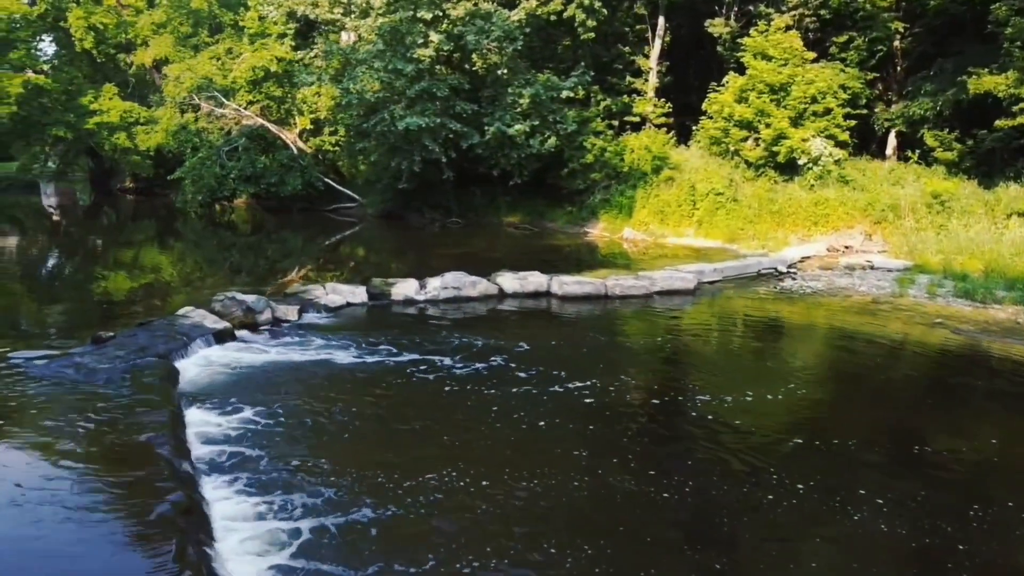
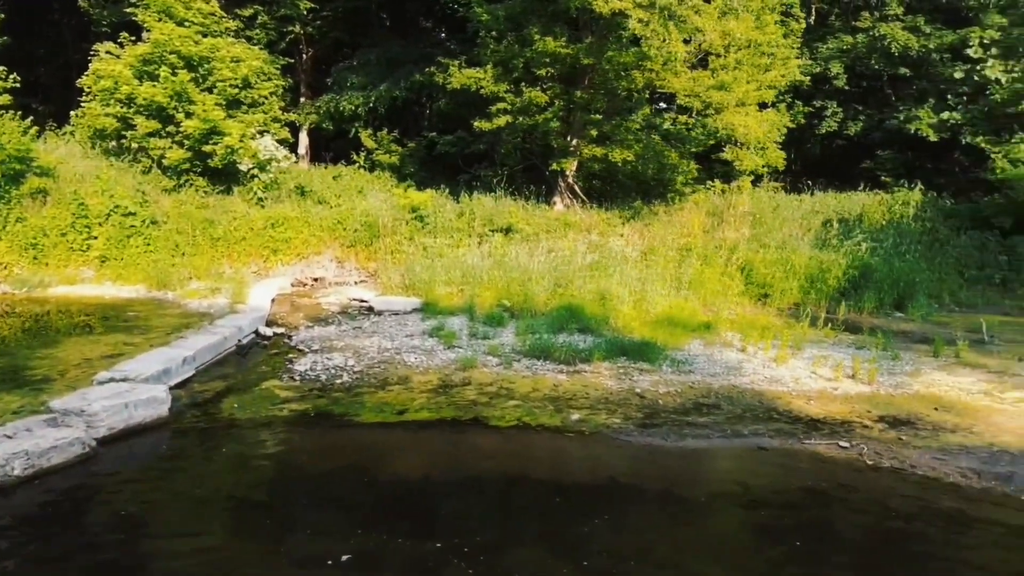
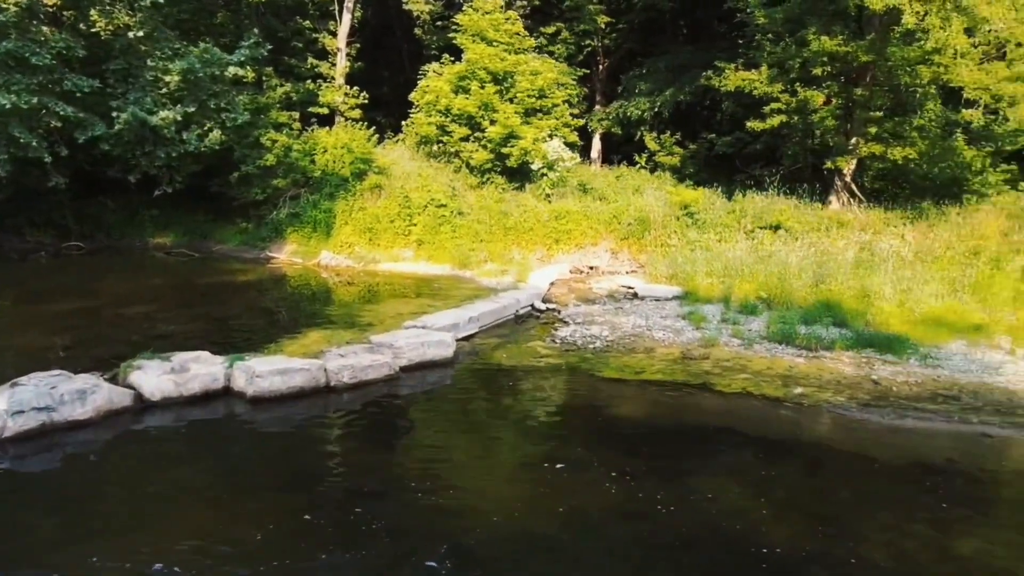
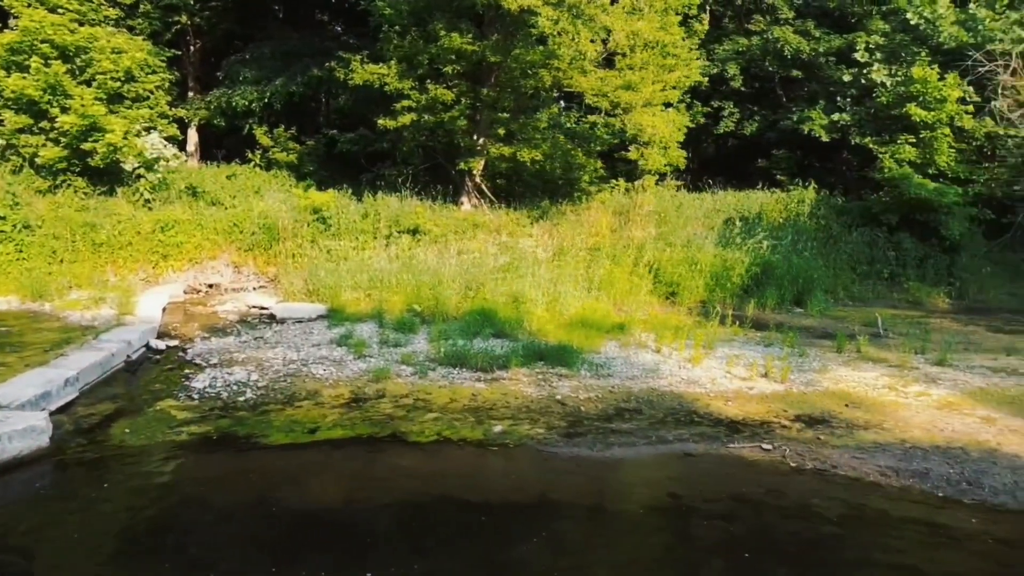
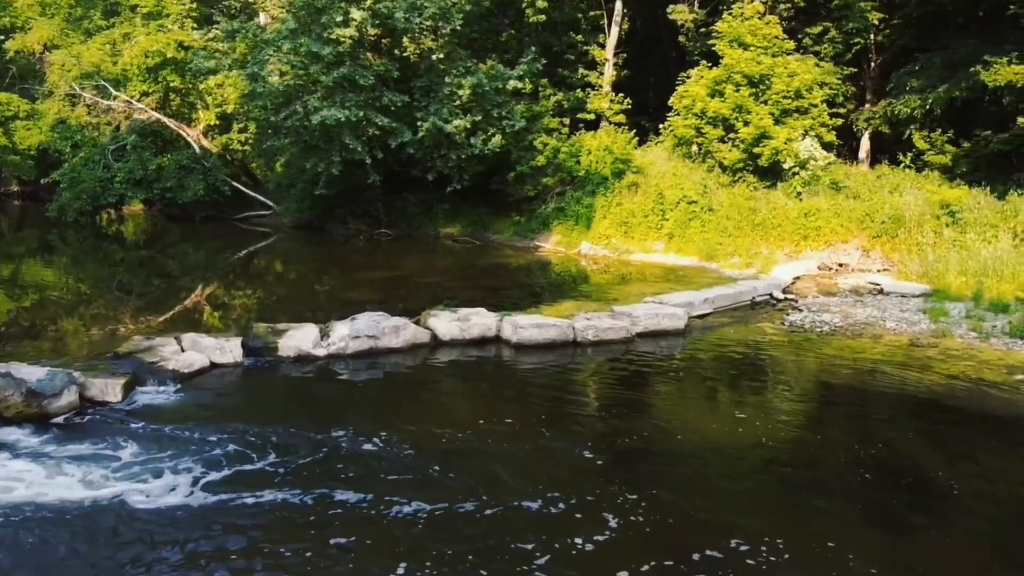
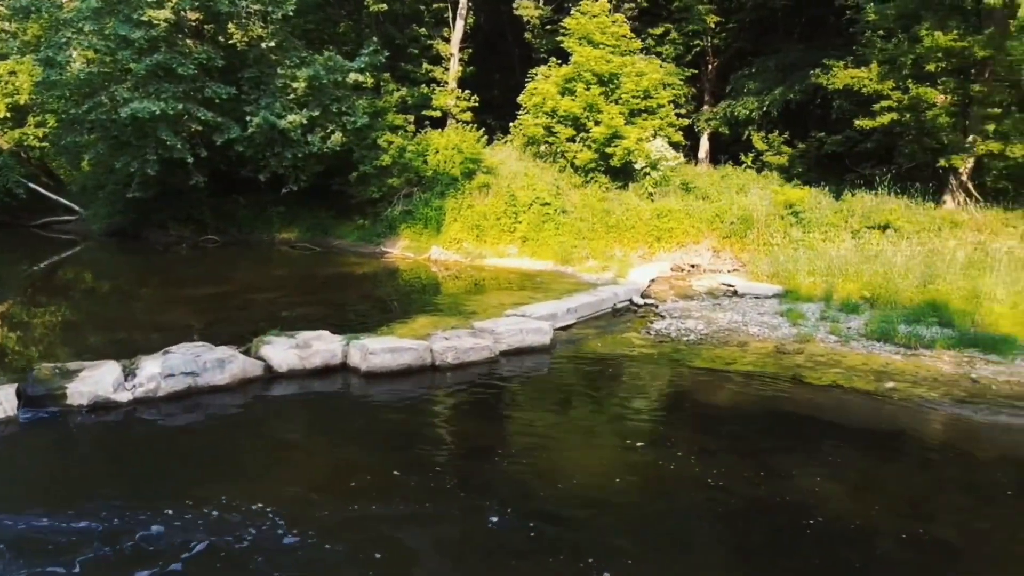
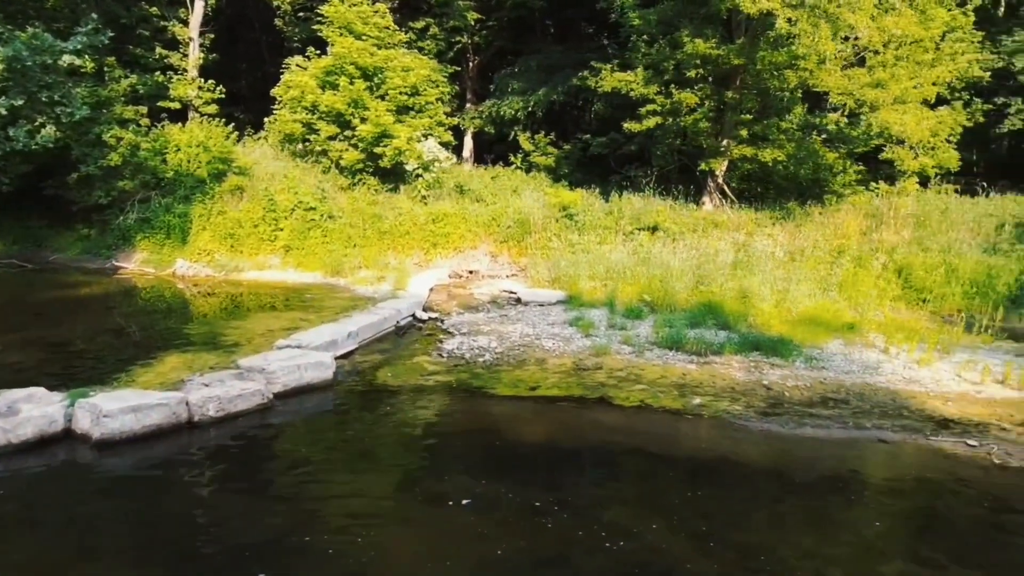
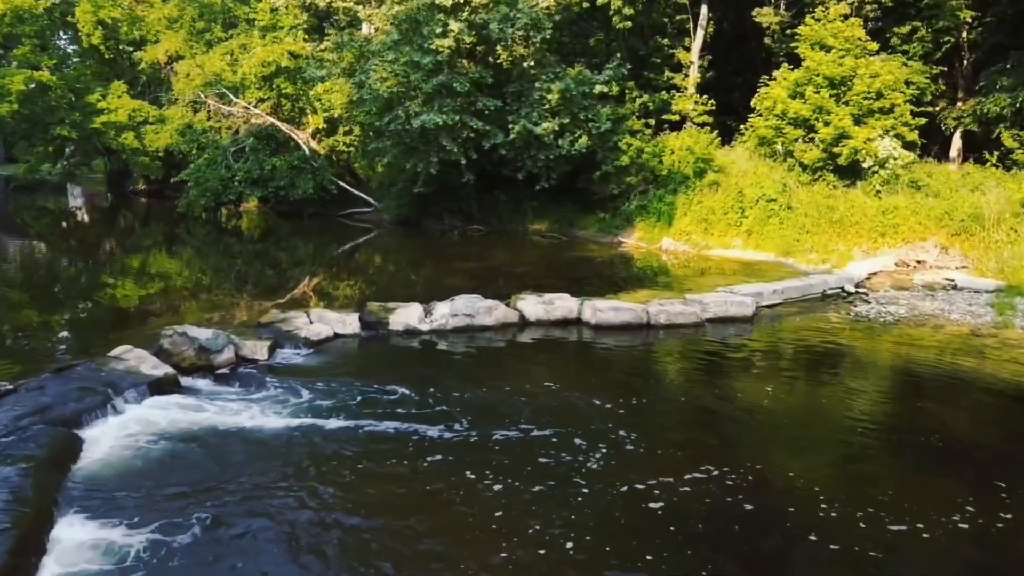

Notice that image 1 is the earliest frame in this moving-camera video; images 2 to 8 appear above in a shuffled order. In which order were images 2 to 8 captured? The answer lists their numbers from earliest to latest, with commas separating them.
8, 5, 6, 3, 7, 2, 4
